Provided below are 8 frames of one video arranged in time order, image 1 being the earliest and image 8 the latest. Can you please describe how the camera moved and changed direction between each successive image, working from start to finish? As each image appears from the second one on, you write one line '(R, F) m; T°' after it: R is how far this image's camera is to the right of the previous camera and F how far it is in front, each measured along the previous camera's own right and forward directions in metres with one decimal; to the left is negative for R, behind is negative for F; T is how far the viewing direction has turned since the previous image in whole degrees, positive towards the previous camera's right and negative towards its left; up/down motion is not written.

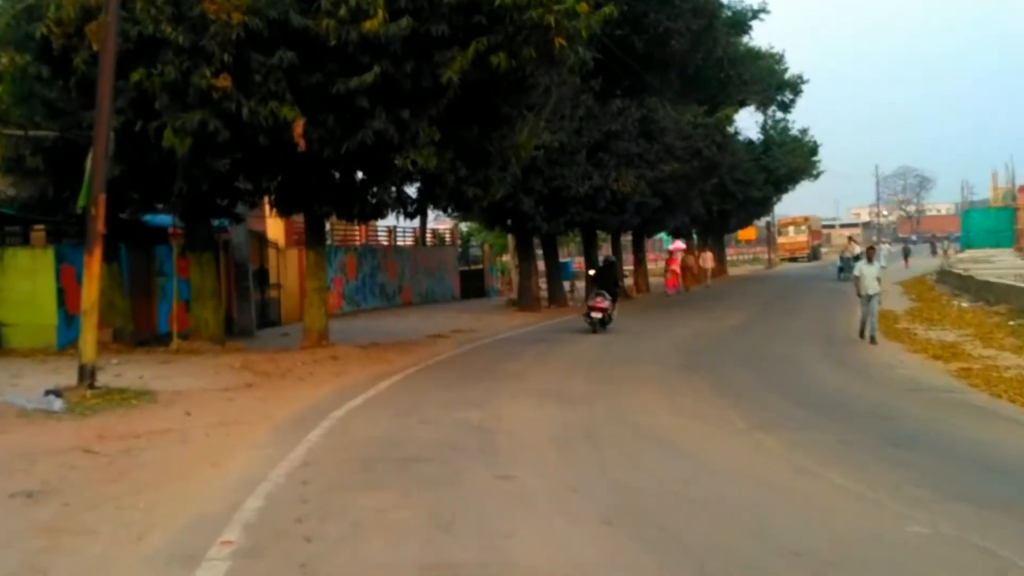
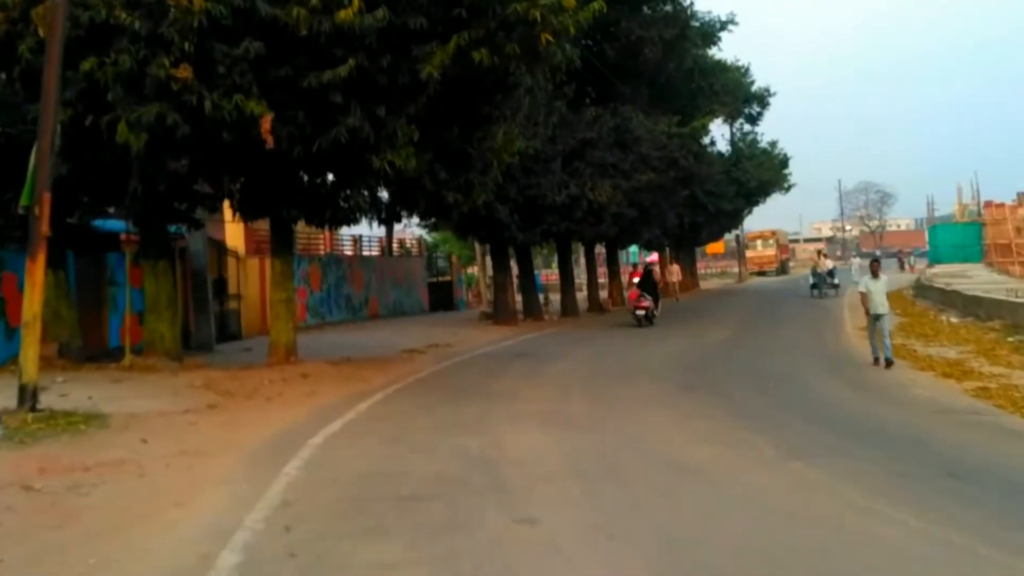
(-0.6, +1.3) m; +3°
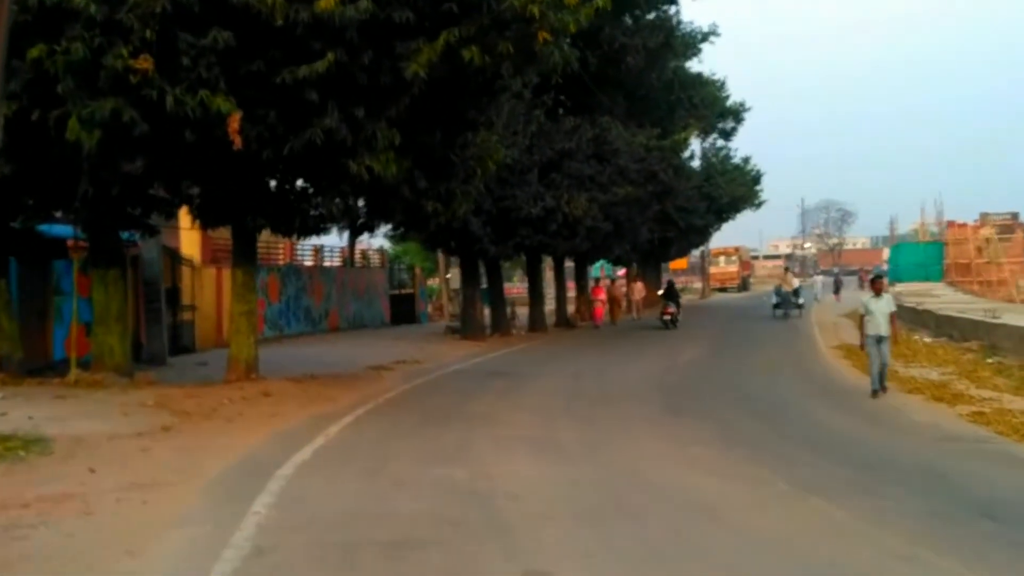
(-0.4, +0.9) m; +3°
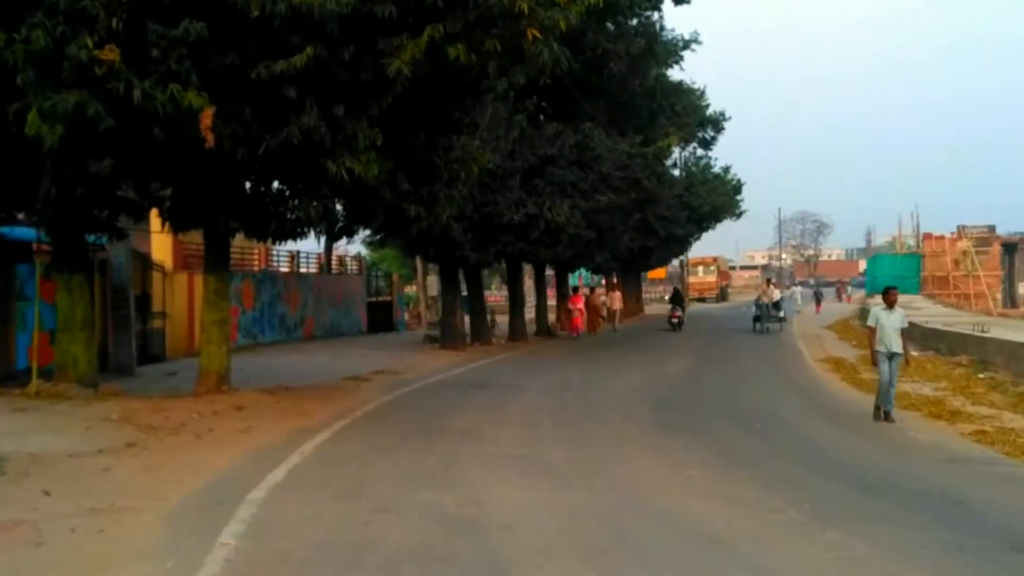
(-0.2, +0.7) m; +2°
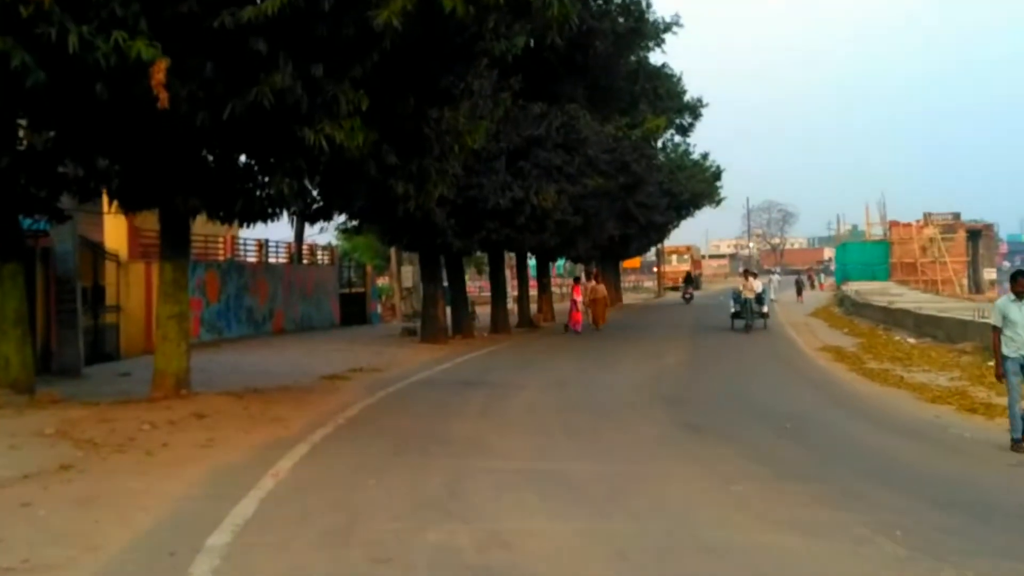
(-0.6, +1.9) m; +2°
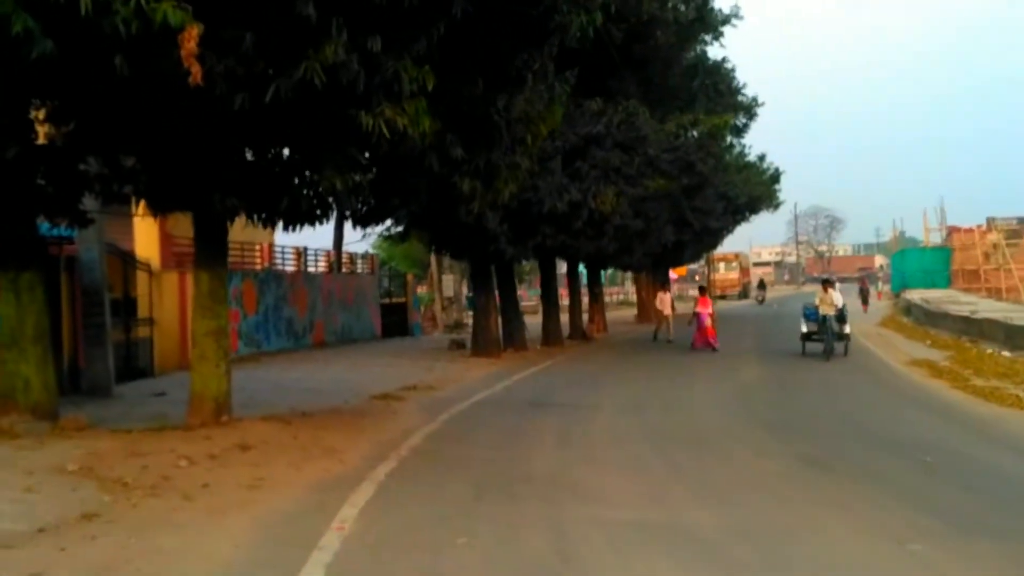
(-0.7, +1.9) m; -2°
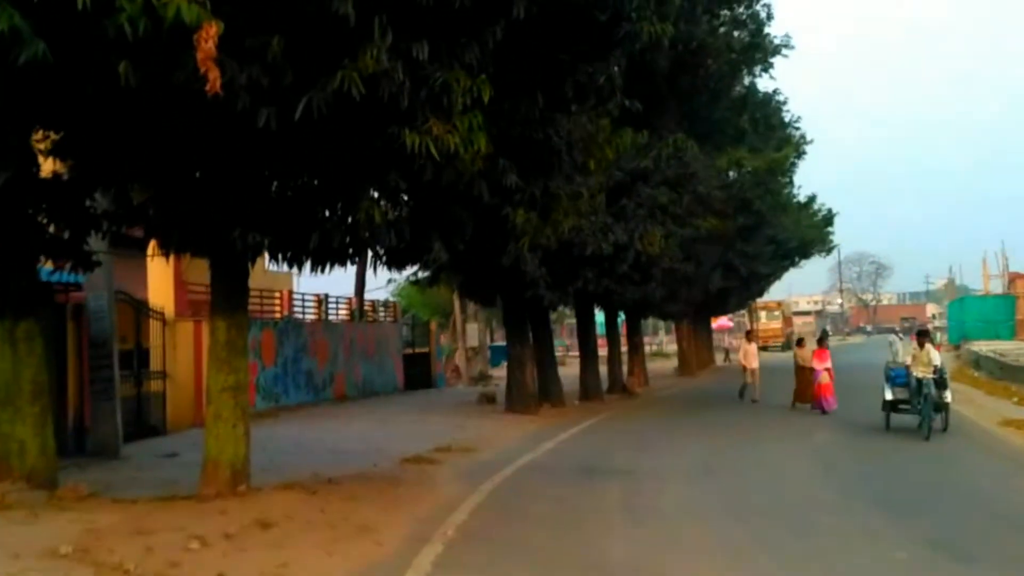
(-0.5, +1.6) m; -1°
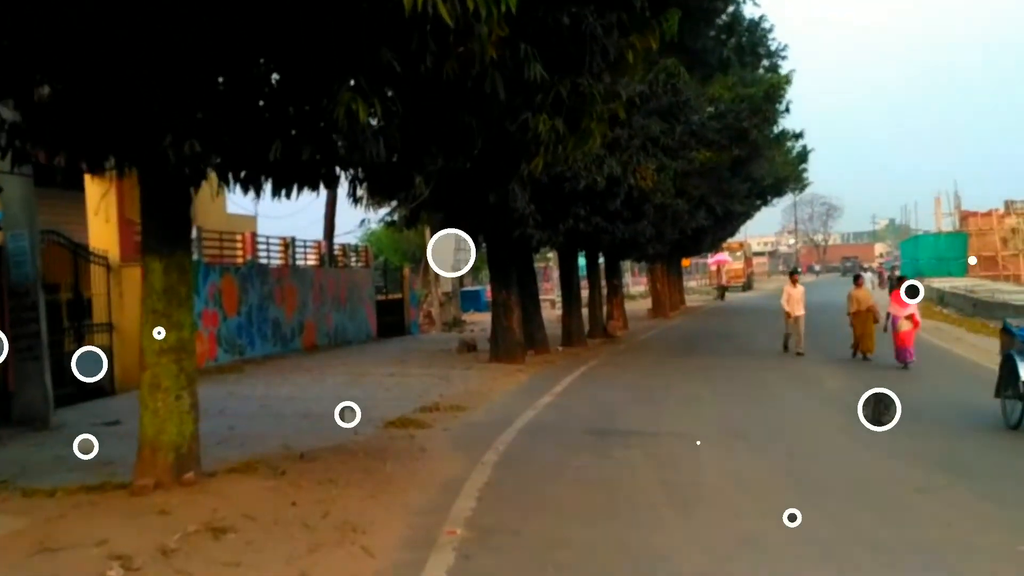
(-0.5, +2.3) m; +2°
